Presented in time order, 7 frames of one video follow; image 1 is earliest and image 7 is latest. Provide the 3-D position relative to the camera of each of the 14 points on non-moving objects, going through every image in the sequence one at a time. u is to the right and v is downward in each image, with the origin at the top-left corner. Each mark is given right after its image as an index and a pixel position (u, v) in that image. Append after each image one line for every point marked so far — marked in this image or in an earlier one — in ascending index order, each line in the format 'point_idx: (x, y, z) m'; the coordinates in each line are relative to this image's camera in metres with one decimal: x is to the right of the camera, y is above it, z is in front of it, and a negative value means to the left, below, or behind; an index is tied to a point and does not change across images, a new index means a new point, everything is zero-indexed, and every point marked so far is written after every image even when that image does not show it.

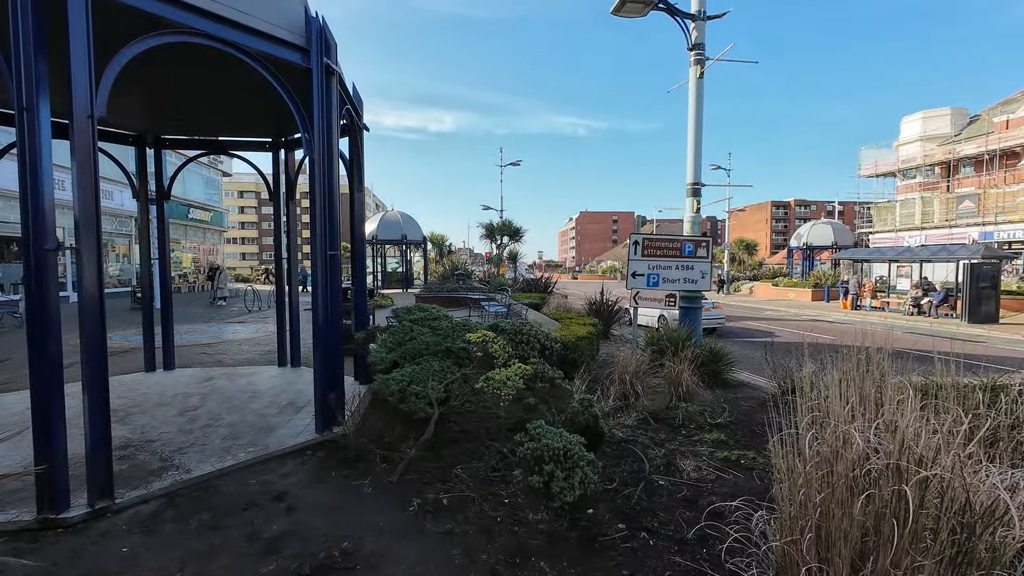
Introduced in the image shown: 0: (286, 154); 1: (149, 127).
0: (-3.2, +1.9, +6.9) m
1: (-5.0, +2.2, +6.6) m
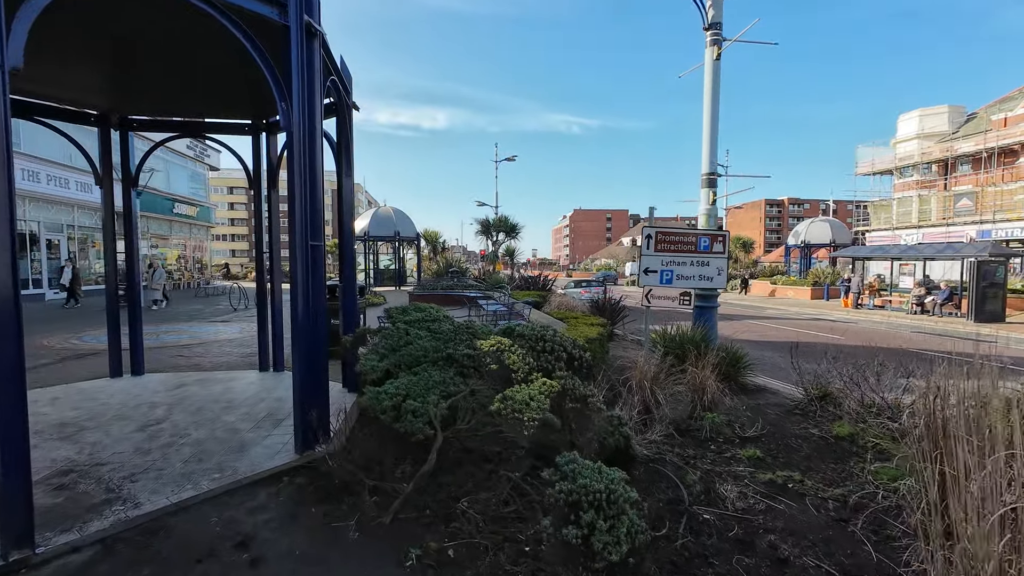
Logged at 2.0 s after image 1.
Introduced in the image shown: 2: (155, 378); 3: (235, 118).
0: (-3.2, +2.0, +6.3) m
1: (-4.9, +2.3, +5.9) m
2: (-4.5, -1.1, +6.1) m
3: (-3.8, +2.3, +6.6) m
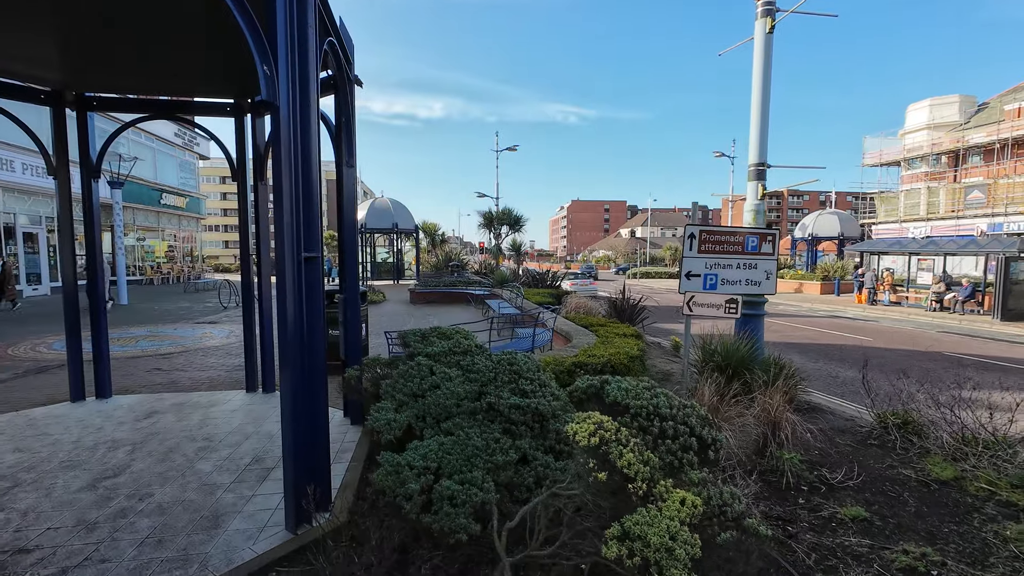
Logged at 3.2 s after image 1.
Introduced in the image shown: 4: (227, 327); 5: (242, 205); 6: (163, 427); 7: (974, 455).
0: (-2.9, +1.9, +5.4) m
1: (-4.6, +2.2, +5.0) m
2: (-4.2, -1.2, +5.2) m
3: (-3.5, +2.2, +5.6) m
4: (-6.6, -0.9, +11.1) m
5: (-3.1, +0.9, +5.5) m
6: (-3.2, -1.3, +4.5) m
7: (+4.1, -1.5, +4.3) m
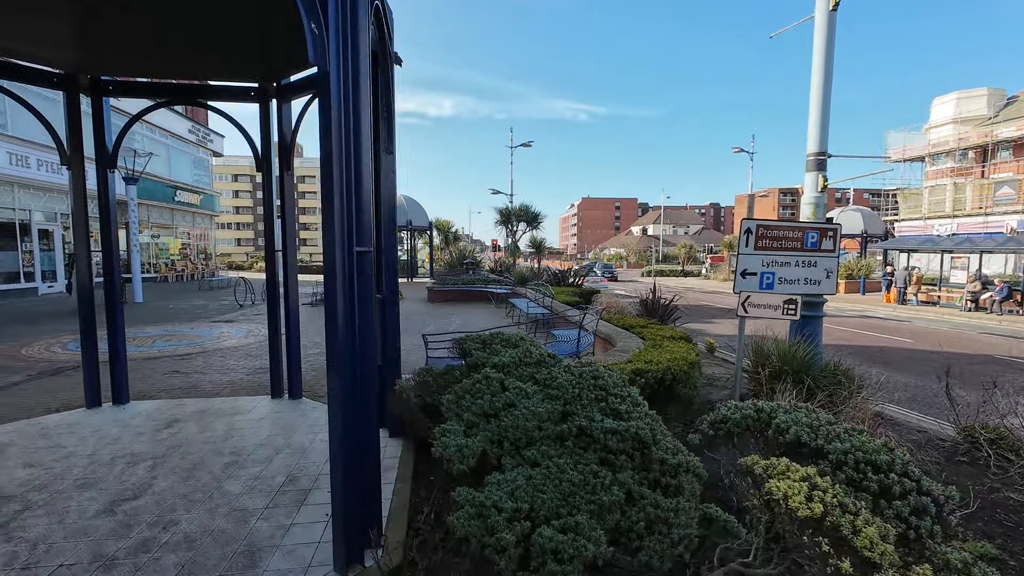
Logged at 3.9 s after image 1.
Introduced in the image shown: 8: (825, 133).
0: (-2.4, +1.9, +5.0) m
1: (-4.1, +2.2, +4.6) m
2: (-3.7, -1.2, +4.8) m
3: (-3.0, +2.2, +5.2) m
4: (-6.0, -0.9, +10.8) m
5: (-2.6, +1.0, +5.1) m
6: (-2.8, -1.3, +4.1) m
7: (+4.5, -1.5, +3.8) m
8: (+3.9, +1.9, +6.0) m
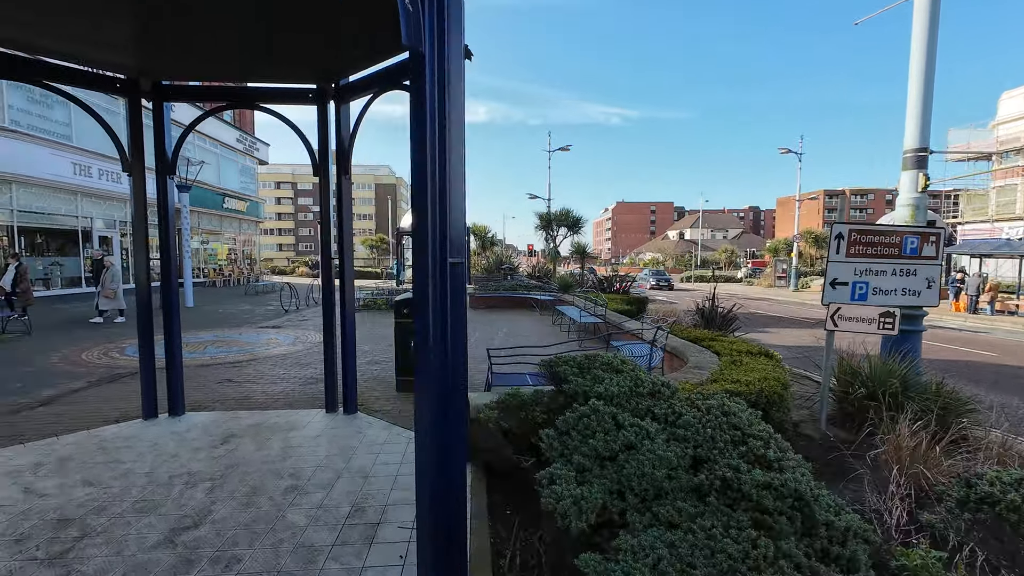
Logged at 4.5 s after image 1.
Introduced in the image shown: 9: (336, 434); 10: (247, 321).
0: (-1.7, +1.8, +4.8) m
1: (-3.5, +2.1, +4.5) m
2: (-3.1, -1.3, +4.7) m
3: (-2.3, +2.1, +5.1) m
4: (-5.0, -1.0, +10.8) m
5: (-1.9, +0.9, +4.9) m
6: (-2.2, -1.4, +3.9) m
7: (+5.1, -1.6, +3.1) m
8: (+4.6, +1.8, +5.4) m
9: (-1.6, -1.3, +4.4) m
10: (-7.0, -0.9, +12.7) m
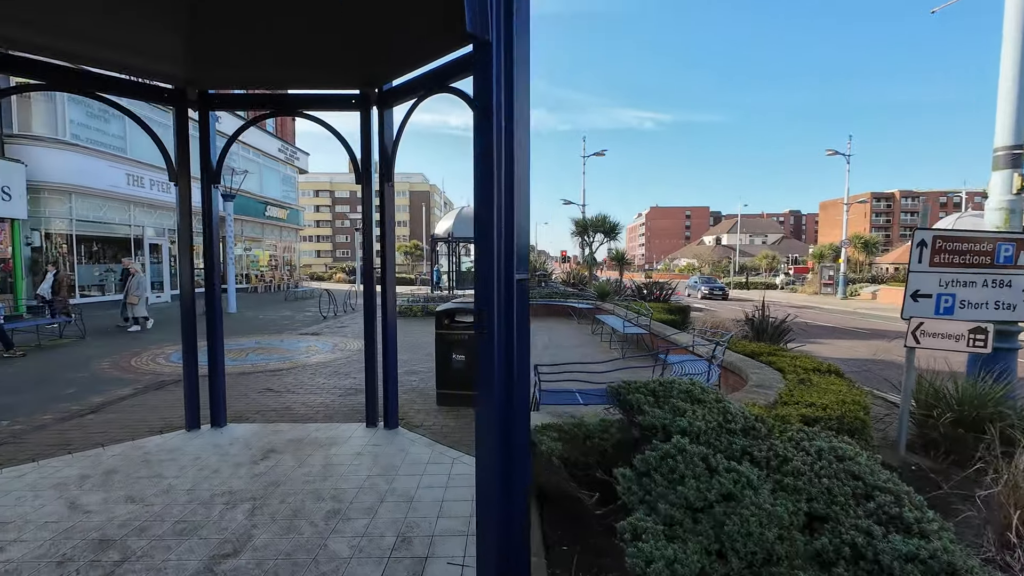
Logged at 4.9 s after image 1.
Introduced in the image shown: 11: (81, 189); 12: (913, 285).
0: (-1.3, +1.7, +4.7) m
1: (-3.0, +2.0, +4.5) m
2: (-2.6, -1.4, +4.6) m
3: (-1.8, +2.0, +5.0) m
4: (-4.1, -1.2, +10.8) m
5: (-1.5, +0.8, +4.8) m
6: (-1.8, -1.4, +3.8) m
7: (+5.4, -1.7, +2.5) m
8: (+5.1, +1.7, +4.9) m
9: (-1.2, -1.4, +4.2) m
10: (-6.0, -1.0, +12.8) m
11: (-13.3, +3.0, +14.9) m
12: (+3.9, 0.0, +4.7) m
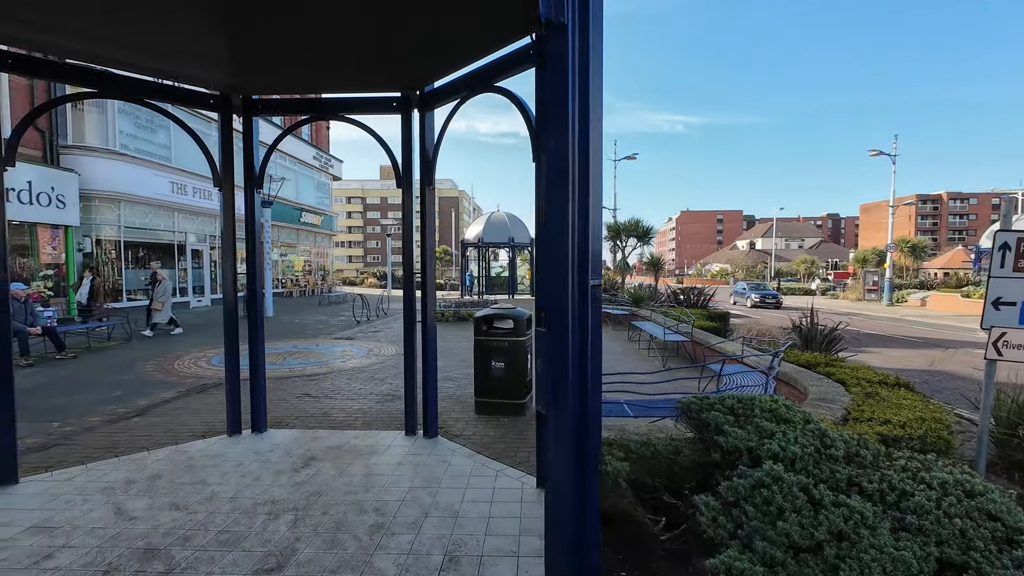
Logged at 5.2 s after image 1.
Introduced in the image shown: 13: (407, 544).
0: (-0.8, +1.6, +4.6) m
1: (-2.6, +2.0, +4.5) m
2: (-2.2, -1.4, +4.6) m
3: (-1.4, +2.0, +4.9) m
4: (-3.3, -1.3, +10.8) m
5: (-1.1, +0.7, +4.7) m
6: (-1.4, -1.5, +3.7) m
7: (+5.7, -1.7, +2.0) m
8: (+5.5, +1.6, +4.4) m
9: (-0.8, -1.5, +4.1) m
10: (-5.1, -1.2, +13.0) m
11: (-12.3, +2.9, +15.5) m
12: (+4.3, 0.0, +4.3) m
13: (-0.6, -1.5, +2.8) m
